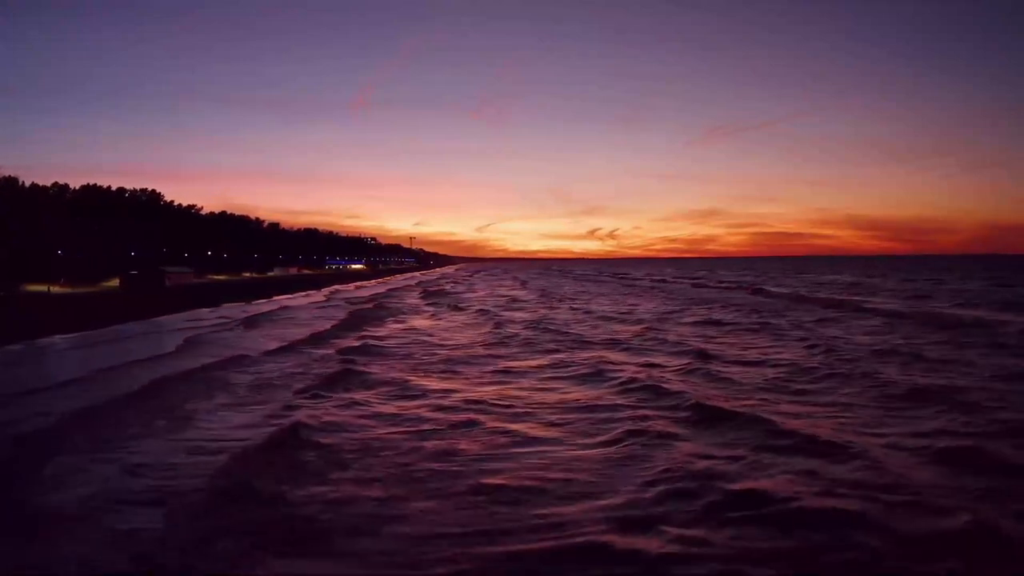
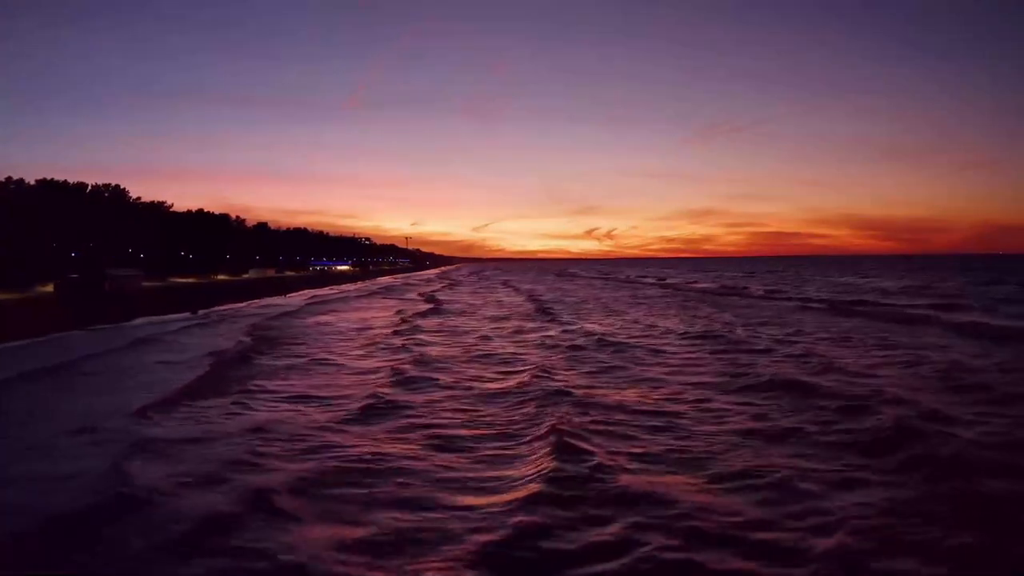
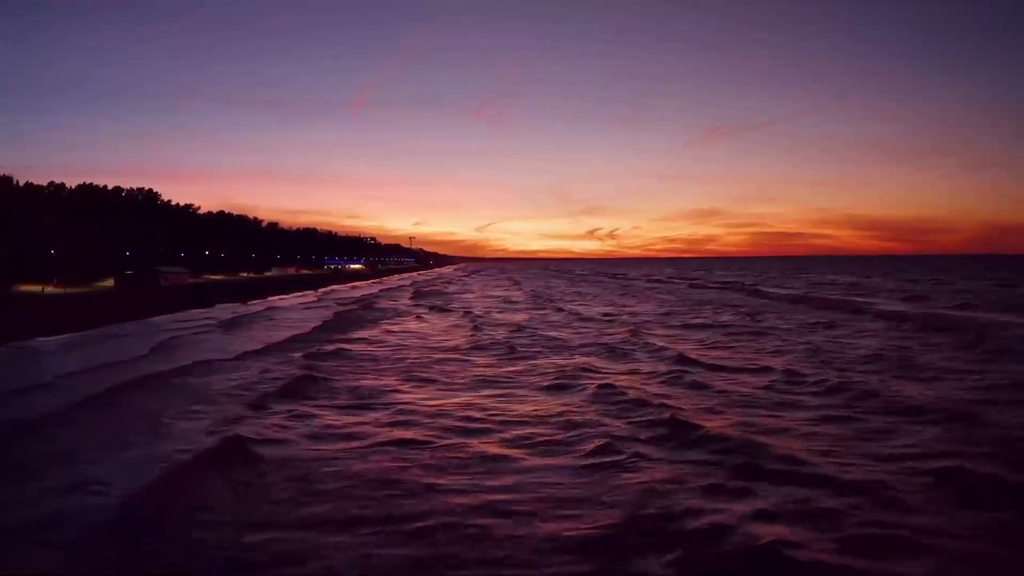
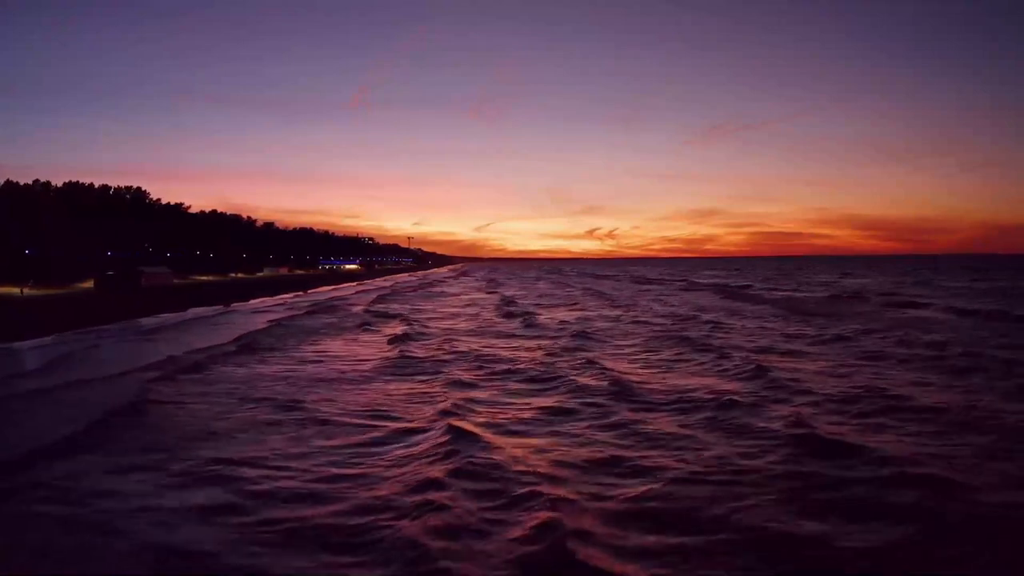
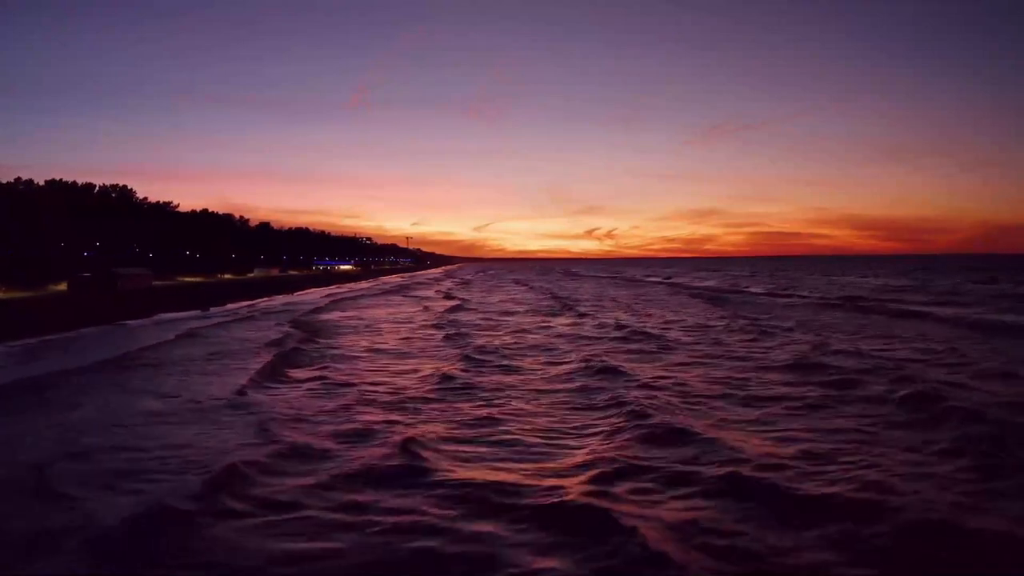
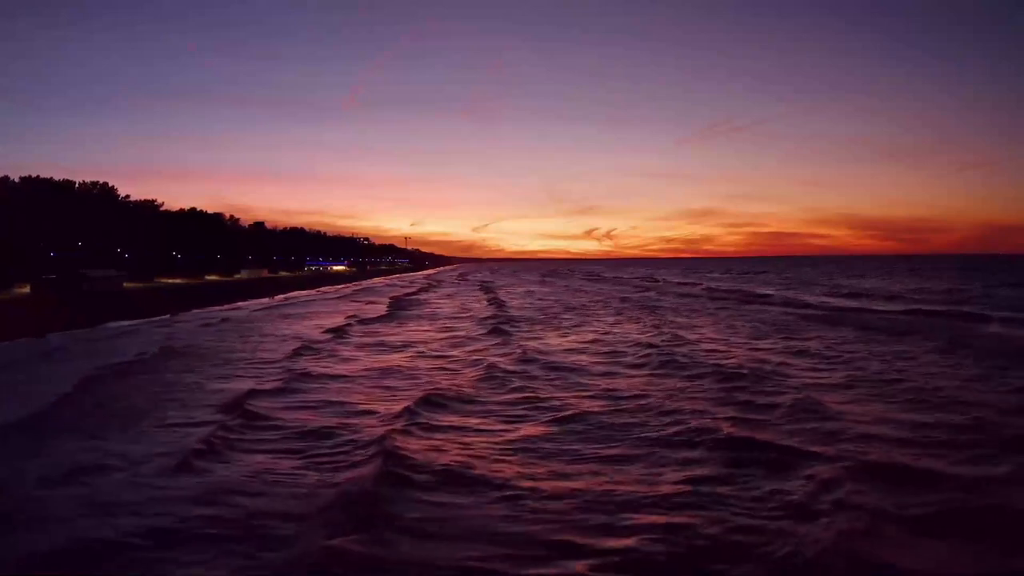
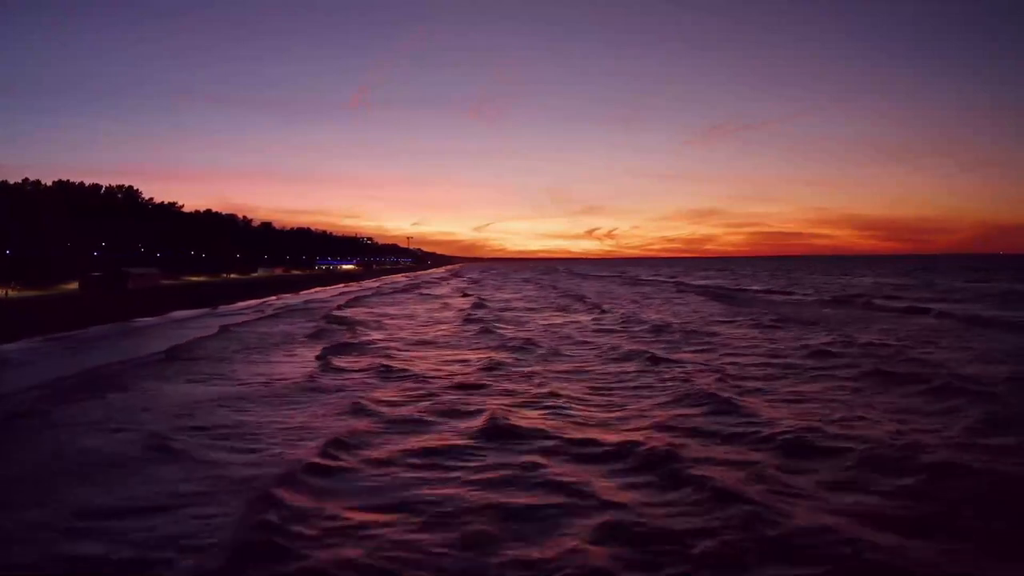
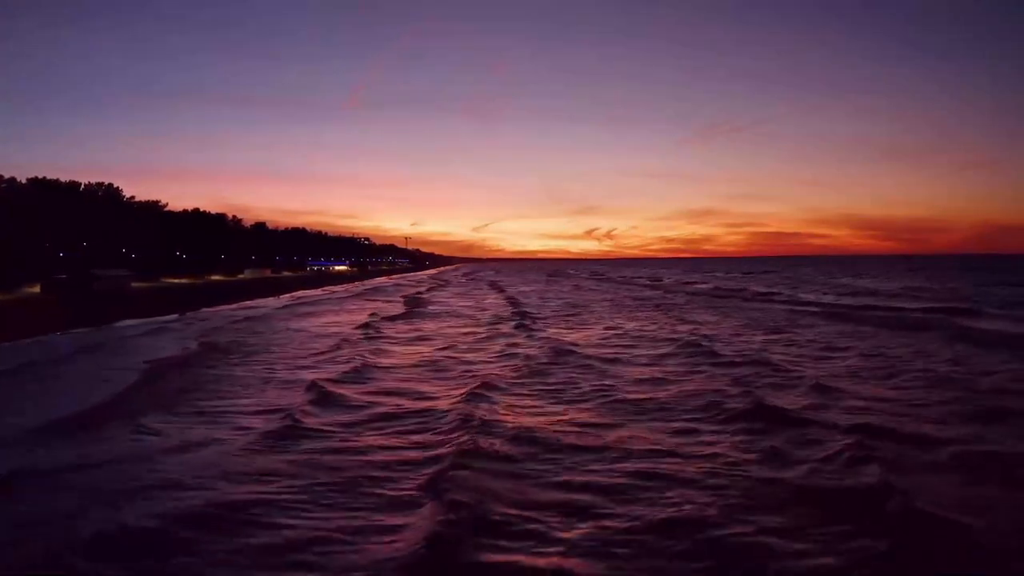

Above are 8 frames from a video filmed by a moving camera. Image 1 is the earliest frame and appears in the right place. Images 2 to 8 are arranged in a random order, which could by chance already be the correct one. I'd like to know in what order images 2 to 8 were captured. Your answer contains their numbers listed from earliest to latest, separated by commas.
3, 4, 7, 5, 2, 8, 6
